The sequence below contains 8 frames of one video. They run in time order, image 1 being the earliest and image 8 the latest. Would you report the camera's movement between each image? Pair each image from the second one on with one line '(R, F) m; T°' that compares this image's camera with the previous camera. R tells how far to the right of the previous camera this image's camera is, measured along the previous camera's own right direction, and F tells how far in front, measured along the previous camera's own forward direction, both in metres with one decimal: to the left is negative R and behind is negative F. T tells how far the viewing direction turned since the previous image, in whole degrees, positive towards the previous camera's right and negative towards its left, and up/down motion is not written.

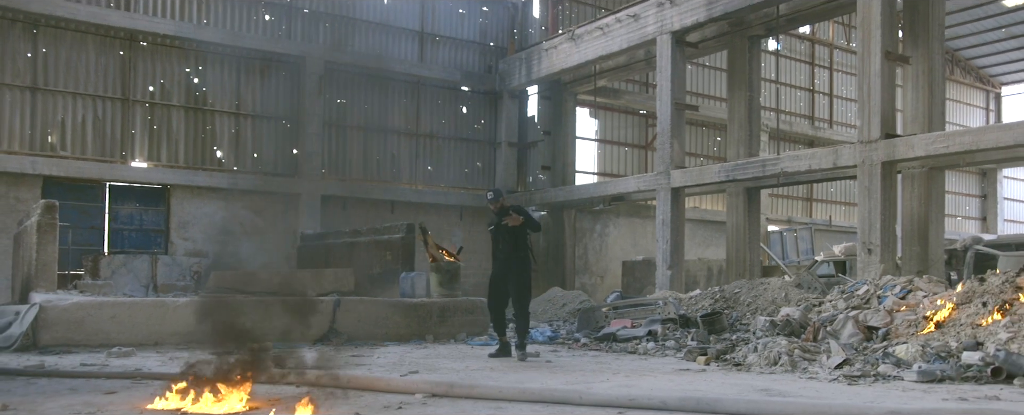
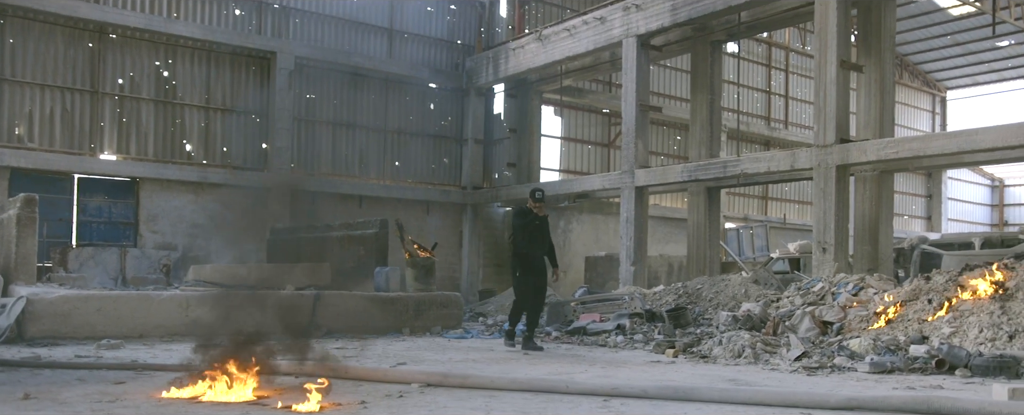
(-0.3, -0.4) m; +3°
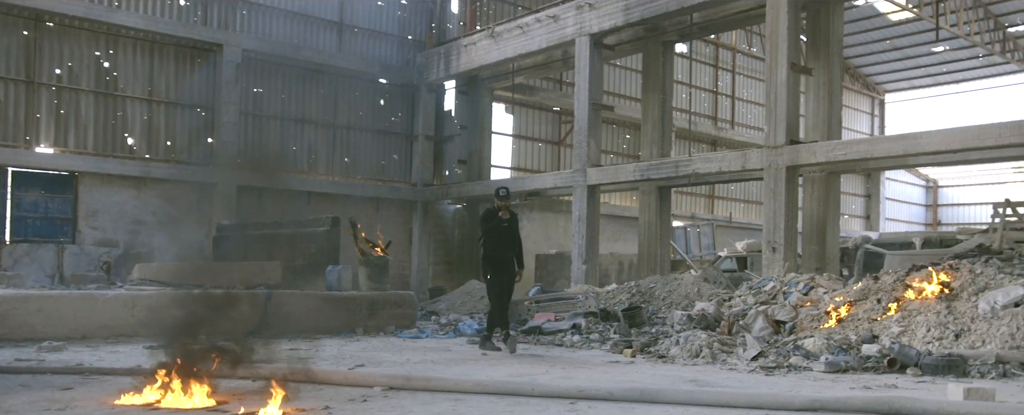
(-0.1, +0.1) m; +4°
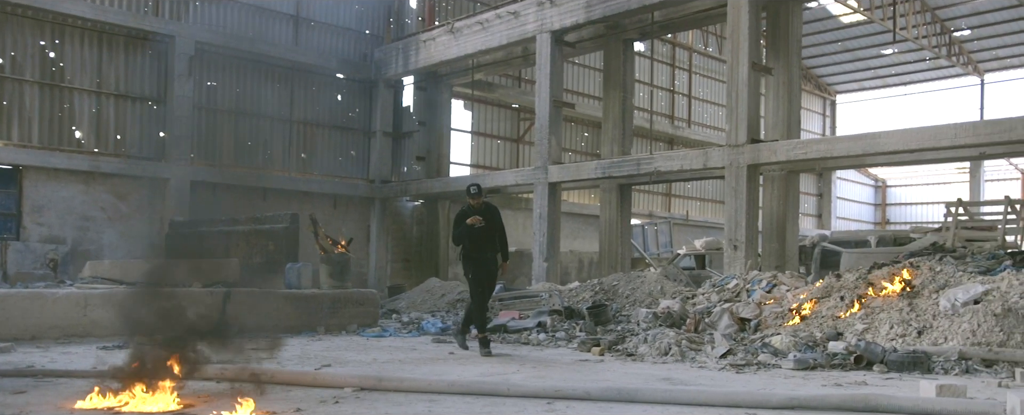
(-0.2, +0.1) m; +3°
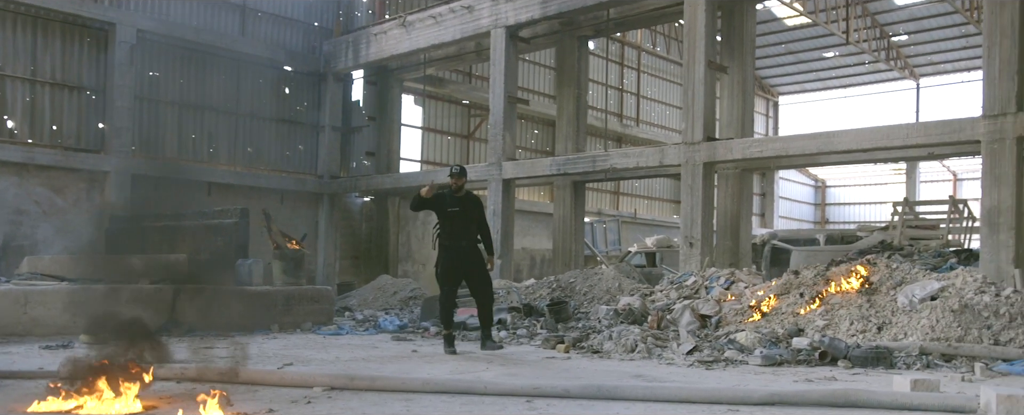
(-0.2, +0.2) m; +4°
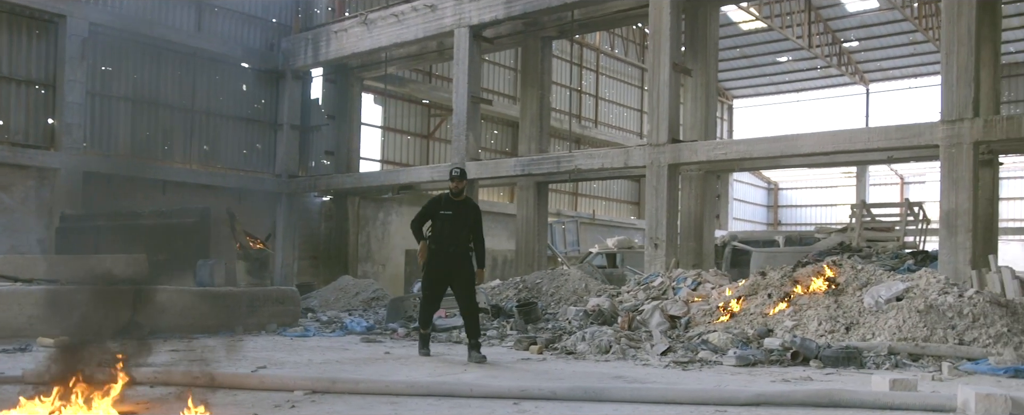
(-0.2, +0.1) m; +3°
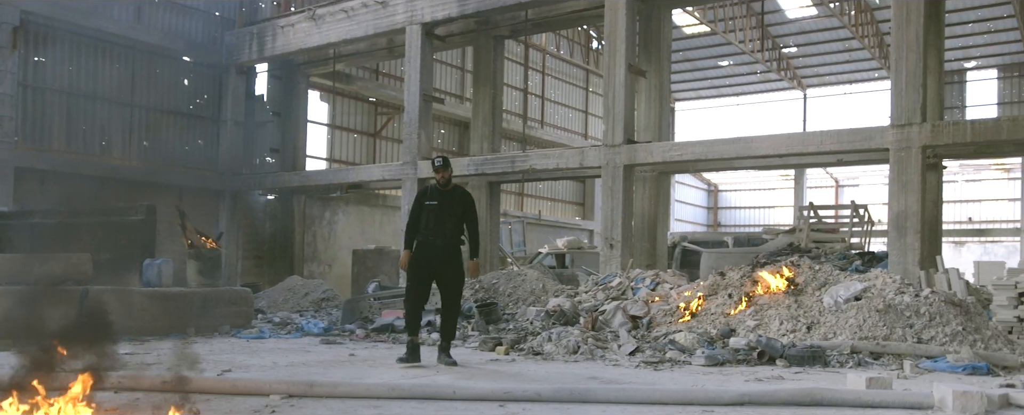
(-0.3, +0.1) m; +4°
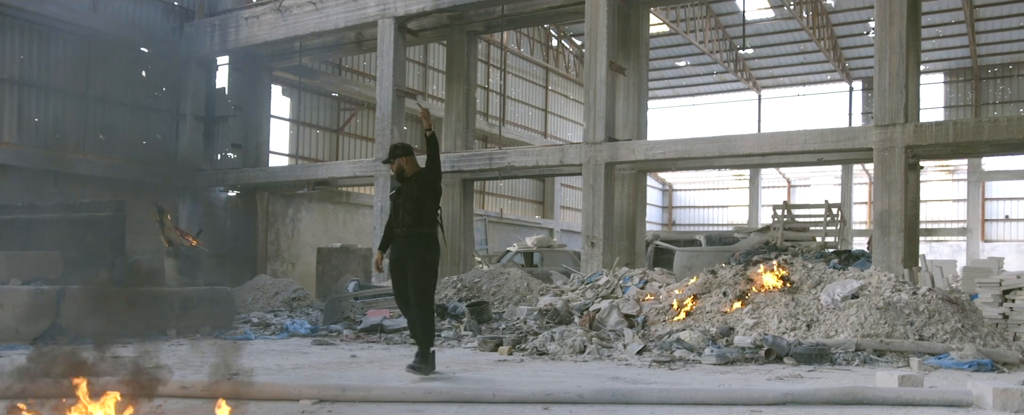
(-0.6, +0.2) m; +4°
